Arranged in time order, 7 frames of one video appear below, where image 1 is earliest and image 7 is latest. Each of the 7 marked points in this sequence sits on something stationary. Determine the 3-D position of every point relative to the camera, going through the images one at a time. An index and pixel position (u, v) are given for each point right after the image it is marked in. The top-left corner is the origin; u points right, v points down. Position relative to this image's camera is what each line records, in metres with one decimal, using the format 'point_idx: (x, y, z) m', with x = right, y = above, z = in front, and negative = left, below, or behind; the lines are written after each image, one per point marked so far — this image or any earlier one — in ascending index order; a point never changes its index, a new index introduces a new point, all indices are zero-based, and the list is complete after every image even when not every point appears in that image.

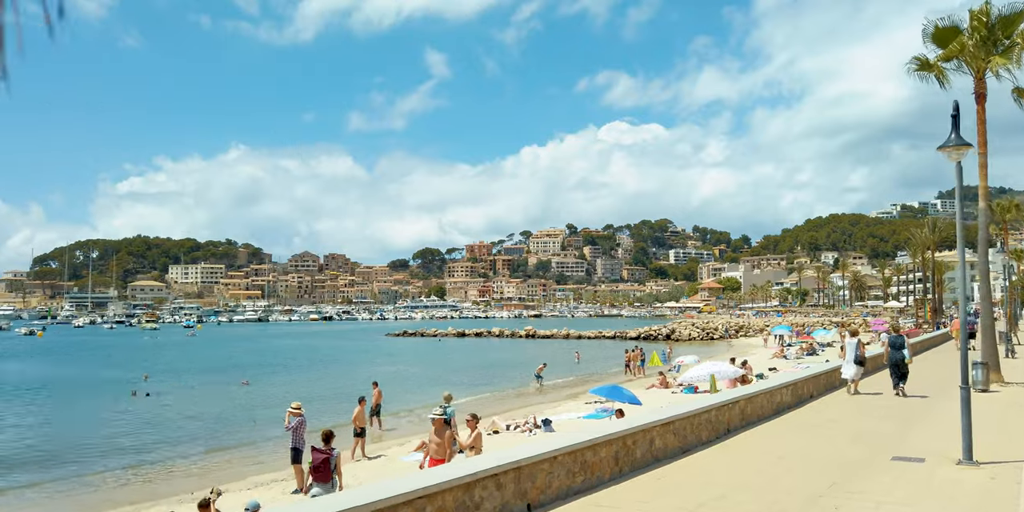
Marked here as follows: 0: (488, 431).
0: (-0.5, -3.4, +14.4) m
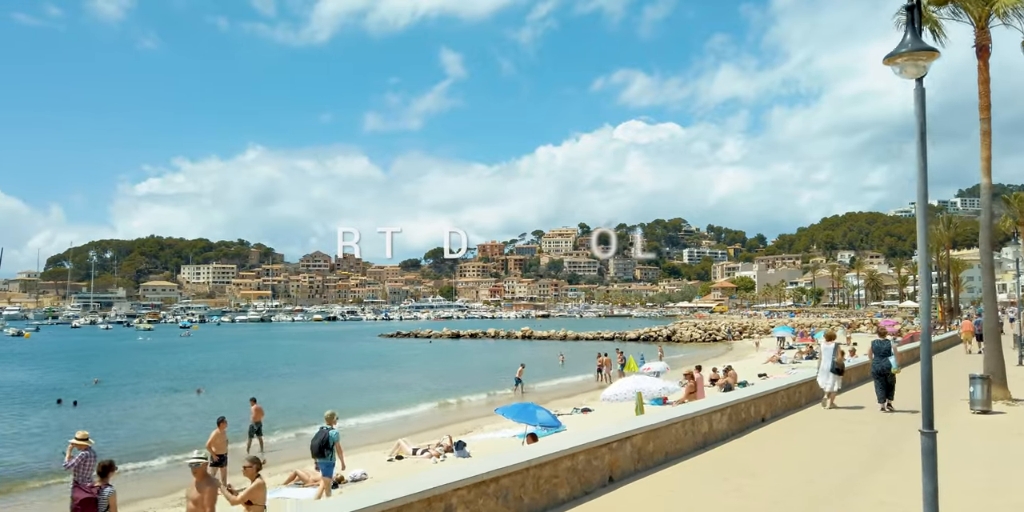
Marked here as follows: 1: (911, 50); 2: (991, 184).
0: (-1.9, -3.3, +12.1) m
1: (+2.3, +1.2, +4.4) m
2: (+7.1, +1.1, +11.1) m
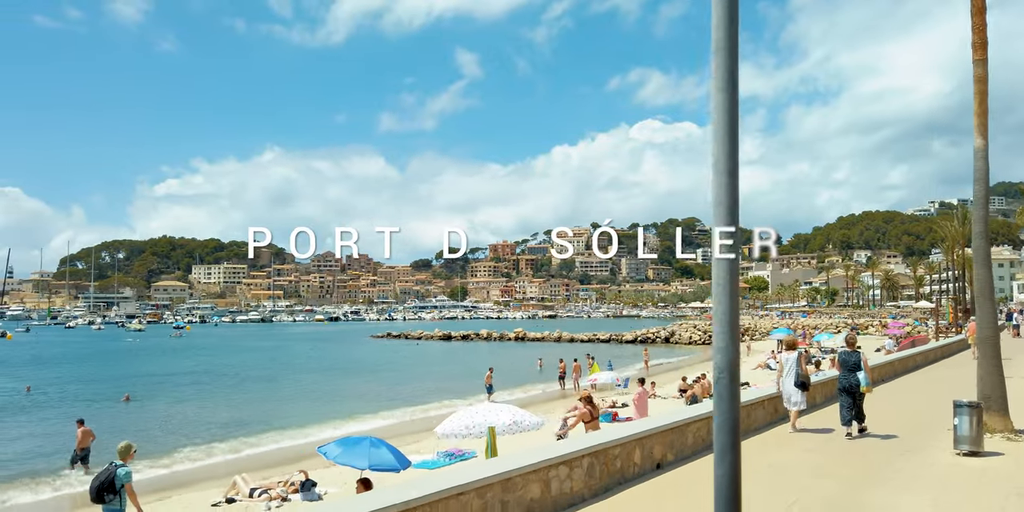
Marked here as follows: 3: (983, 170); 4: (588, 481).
0: (-3.7, -3.1, +9.7) m
1: (+0.5, +1.3, +1.8) m
2: (+5.4, +1.2, +8.5) m
3: (+5.4, +1.0, +8.5) m
4: (+0.6, -1.7, +5.7) m
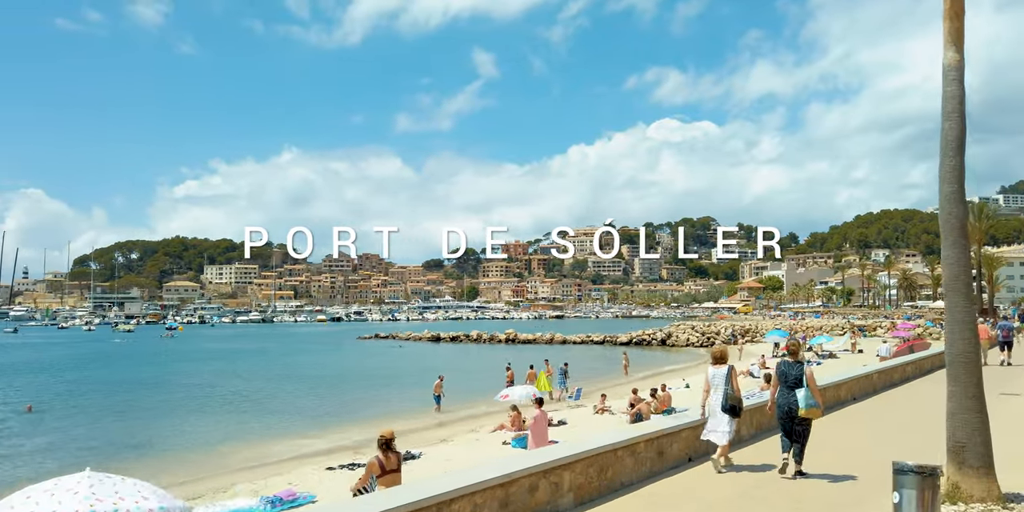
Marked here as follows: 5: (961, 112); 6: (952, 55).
0: (-5.6, -2.9, +7.1) m
1: (-1.7, +1.5, -0.9) m
2: (+3.4, +1.4, +5.6) m
3: (+3.4, +1.2, +5.6) m
4: (-1.5, -1.5, +2.9) m
5: (+3.4, +1.1, +5.6) m
6: (+3.3, +1.5, +5.7) m
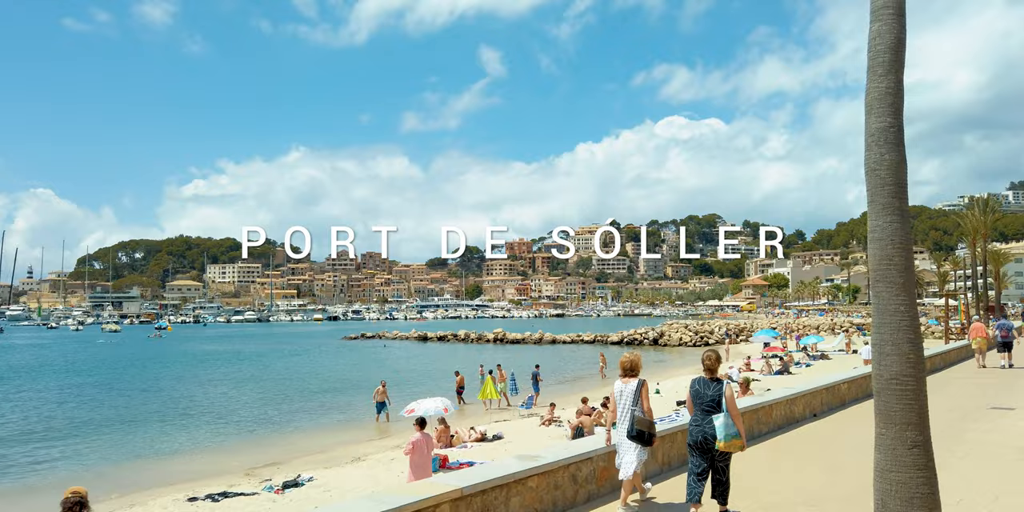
0: (-7.0, -2.8, +5.3) m
1: (-3.2, +1.6, -2.7) m
2: (+1.9, +1.6, +3.8) m
3: (+1.9, +1.3, +3.8) m
4: (-3.0, -1.4, +1.1) m
5: (+1.9, +1.2, +3.8) m
6: (+1.9, +1.6, +3.8) m
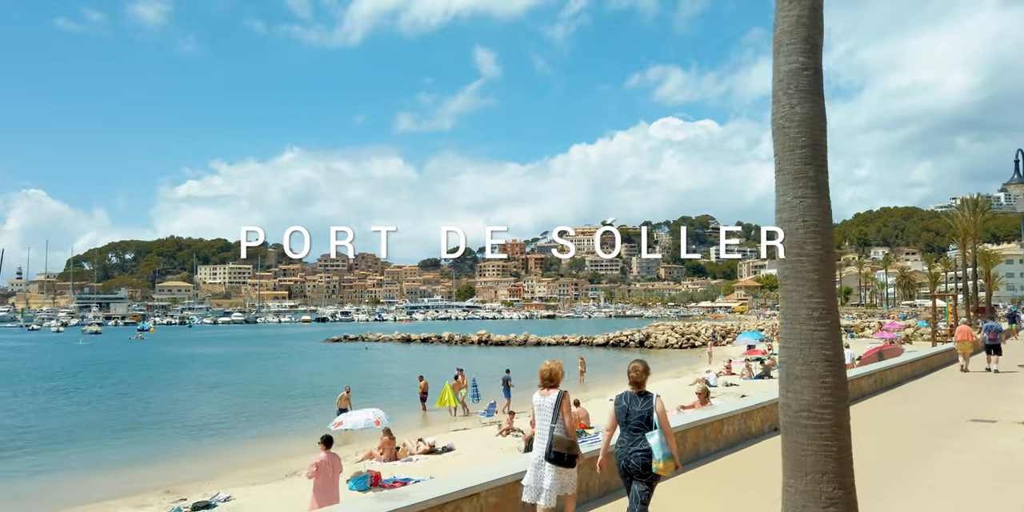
0: (-7.8, -2.8, +4.3) m
1: (-3.9, +1.7, -3.6) m
2: (+1.2, +1.6, +2.9) m
3: (+1.2, +1.3, +2.9) m
4: (-3.7, -1.4, +0.2) m
5: (+1.2, +1.2, +2.8) m
6: (+1.1, +1.7, +2.9) m
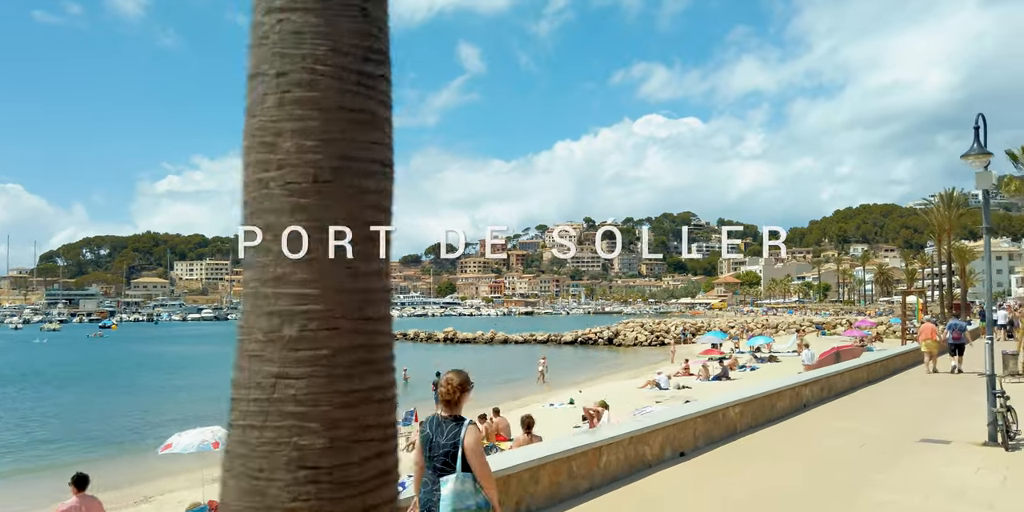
0: (-9.2, -2.7, +2.5) m
1: (-5.1, +1.8, -5.4) m
2: (-0.2, +1.7, +1.2) m
3: (-0.2, +1.5, +1.2) m
4: (-5.0, -1.3, -1.6) m
5: (-0.2, +1.4, +1.2) m
6: (-0.2, +1.8, +1.2) m
